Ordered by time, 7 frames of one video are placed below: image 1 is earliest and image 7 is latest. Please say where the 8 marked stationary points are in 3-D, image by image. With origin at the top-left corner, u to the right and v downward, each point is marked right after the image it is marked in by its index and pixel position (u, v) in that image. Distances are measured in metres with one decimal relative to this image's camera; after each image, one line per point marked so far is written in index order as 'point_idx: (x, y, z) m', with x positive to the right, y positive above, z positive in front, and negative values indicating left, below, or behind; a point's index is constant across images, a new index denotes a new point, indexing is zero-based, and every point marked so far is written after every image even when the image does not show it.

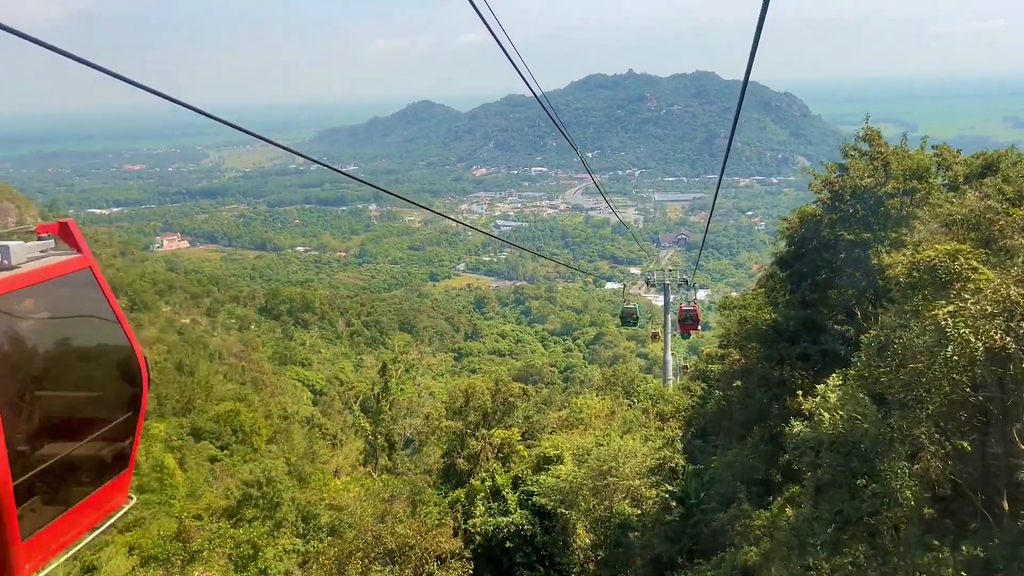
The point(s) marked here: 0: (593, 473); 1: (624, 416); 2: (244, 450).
0: (+0.8, -1.9, +8.4) m
1: (+1.8, -2.1, +13.9) m
2: (-5.1, -3.1, +16.0) m
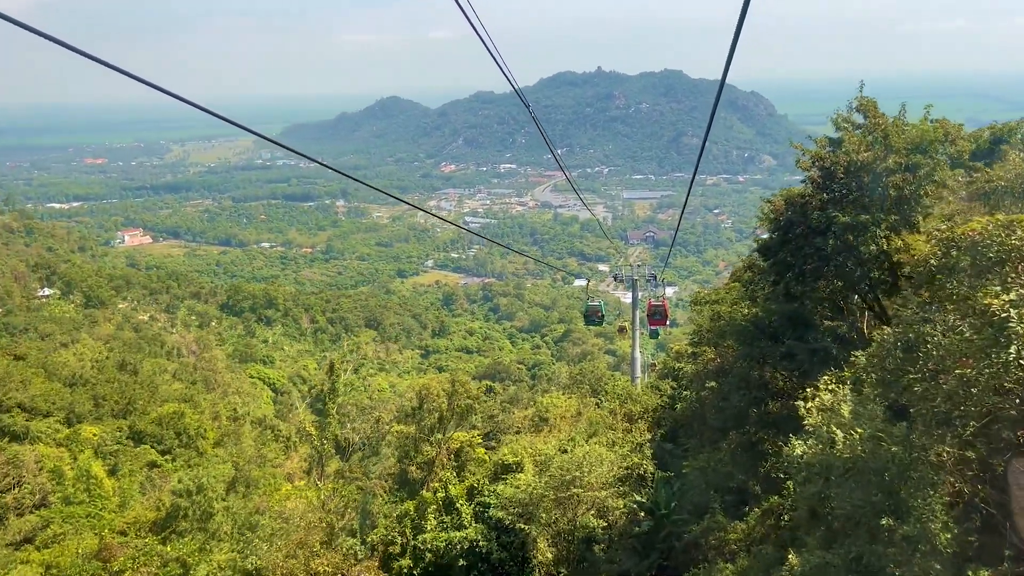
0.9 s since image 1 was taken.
0: (+0.4, -1.8, +7.7) m
1: (+1.2, -2.0, +13.2) m
2: (-5.8, -3.0, +15.0) m
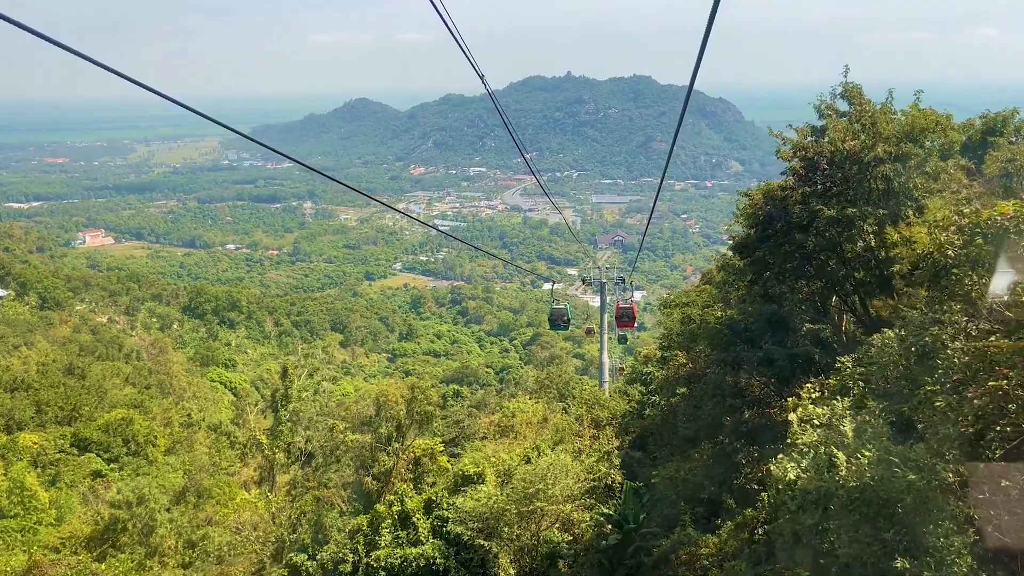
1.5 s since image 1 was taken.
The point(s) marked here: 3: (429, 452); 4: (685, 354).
0: (0.0, -1.8, +7.3) m
1: (+0.7, -2.1, +12.8) m
2: (-6.4, -3.0, +14.3) m
3: (-0.9, -1.9, +9.5) m
4: (+1.7, -0.7, +8.4) m
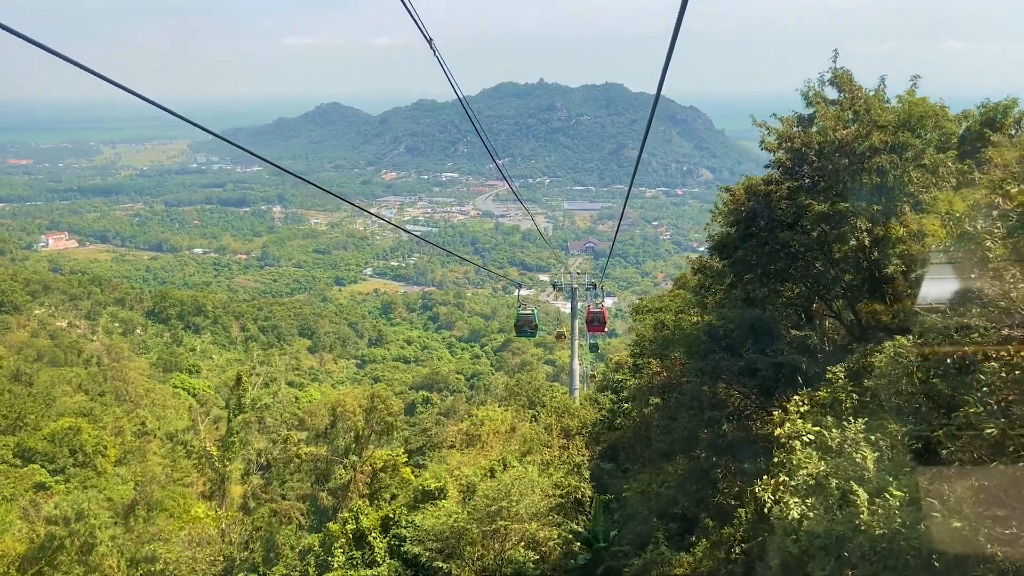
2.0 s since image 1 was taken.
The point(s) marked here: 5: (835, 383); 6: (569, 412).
0: (-0.3, -1.8, +6.8) m
1: (+0.2, -2.1, +12.4) m
2: (-7.0, -3.0, +13.6) m
3: (-1.3, -1.9, +9.0) m
4: (+1.4, -0.7, +8.0) m
5: (+1.5, -0.4, +3.9) m
6: (+0.9, -1.9, +12.6) m
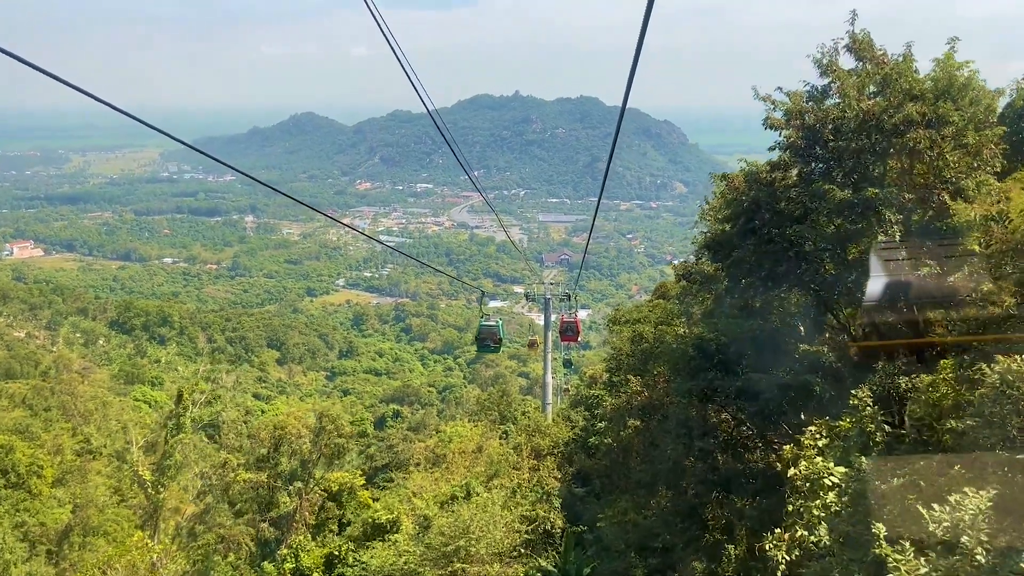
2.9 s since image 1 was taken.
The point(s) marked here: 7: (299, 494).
0: (-0.5, -1.9, +6.0) m
1: (-0.3, -2.3, +11.5) m
2: (-7.5, -3.1, +12.6) m
3: (-1.7, -2.0, +8.1) m
4: (+1.1, -0.8, +7.2) m
5: (+1.3, -0.5, +3.2) m
6: (+0.4, -2.0, +11.8) m
7: (-2.0, -2.0, +8.2) m
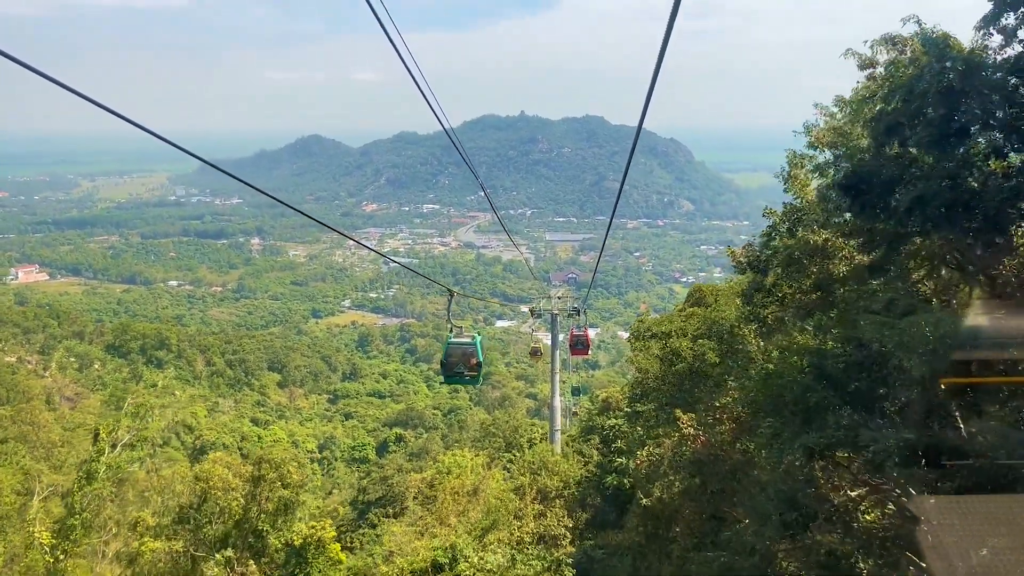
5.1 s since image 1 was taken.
0: (-0.6, -1.9, +4.1) m
1: (-0.3, -2.4, +9.7) m
2: (-7.4, -3.4, +10.7) m
3: (-1.7, -2.0, +6.3) m
4: (+1.0, -0.8, +5.4) m
5: (+1.3, -0.4, +1.4) m
6: (+0.4, -2.1, +9.9) m
7: (-2.0, -2.0, +6.3) m
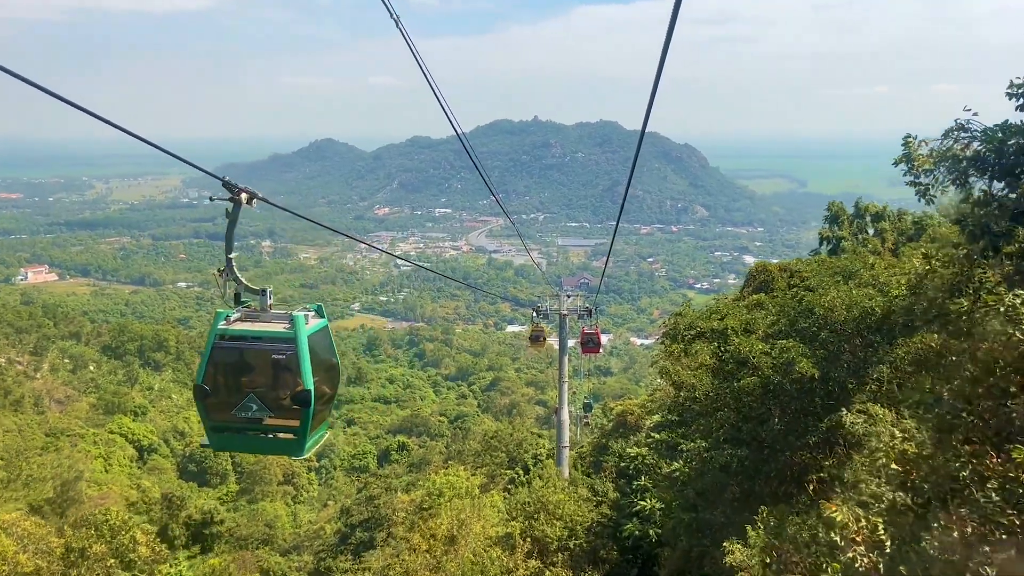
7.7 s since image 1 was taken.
0: (-0.7, -1.7, +1.8) m
1: (-0.3, -2.2, +7.4) m
2: (-7.5, -3.2, +8.6) m
3: (-1.8, -1.9, +4.0) m
4: (+0.9, -0.6, +3.1) m
5: (+1.1, -0.2, -0.9) m
6: (+0.3, -2.0, +7.6) m
7: (-2.2, -1.9, +4.1) m
